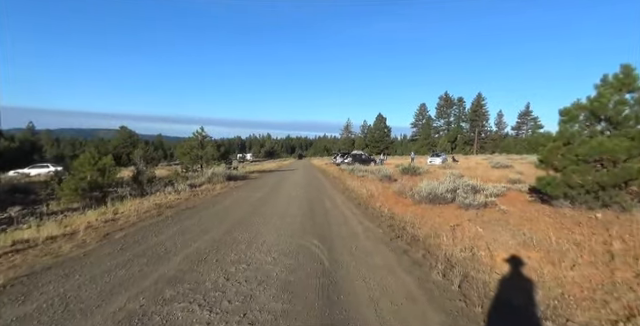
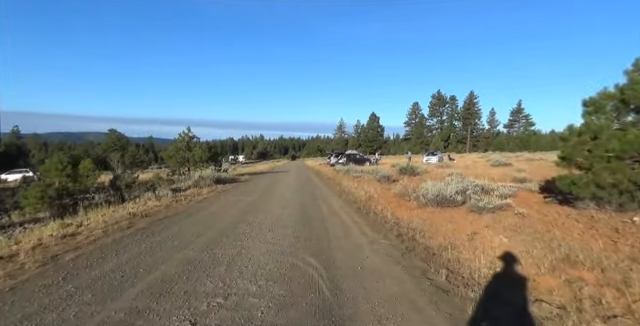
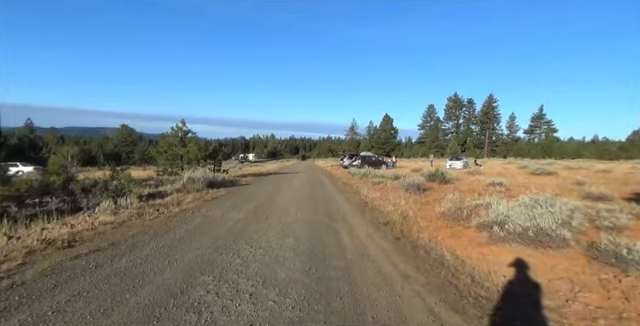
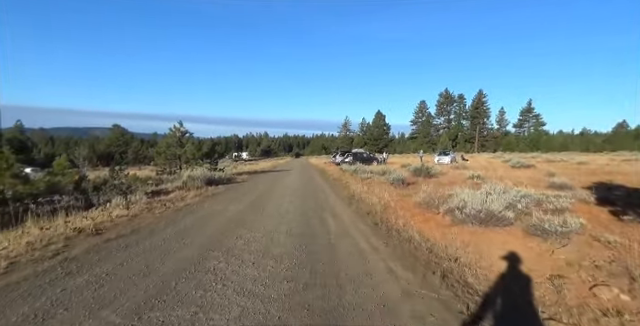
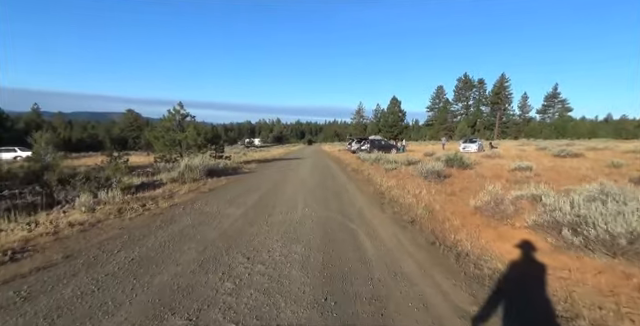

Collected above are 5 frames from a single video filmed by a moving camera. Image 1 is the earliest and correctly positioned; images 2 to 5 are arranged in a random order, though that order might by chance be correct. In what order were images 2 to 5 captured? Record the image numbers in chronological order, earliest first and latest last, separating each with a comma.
2, 4, 3, 5
